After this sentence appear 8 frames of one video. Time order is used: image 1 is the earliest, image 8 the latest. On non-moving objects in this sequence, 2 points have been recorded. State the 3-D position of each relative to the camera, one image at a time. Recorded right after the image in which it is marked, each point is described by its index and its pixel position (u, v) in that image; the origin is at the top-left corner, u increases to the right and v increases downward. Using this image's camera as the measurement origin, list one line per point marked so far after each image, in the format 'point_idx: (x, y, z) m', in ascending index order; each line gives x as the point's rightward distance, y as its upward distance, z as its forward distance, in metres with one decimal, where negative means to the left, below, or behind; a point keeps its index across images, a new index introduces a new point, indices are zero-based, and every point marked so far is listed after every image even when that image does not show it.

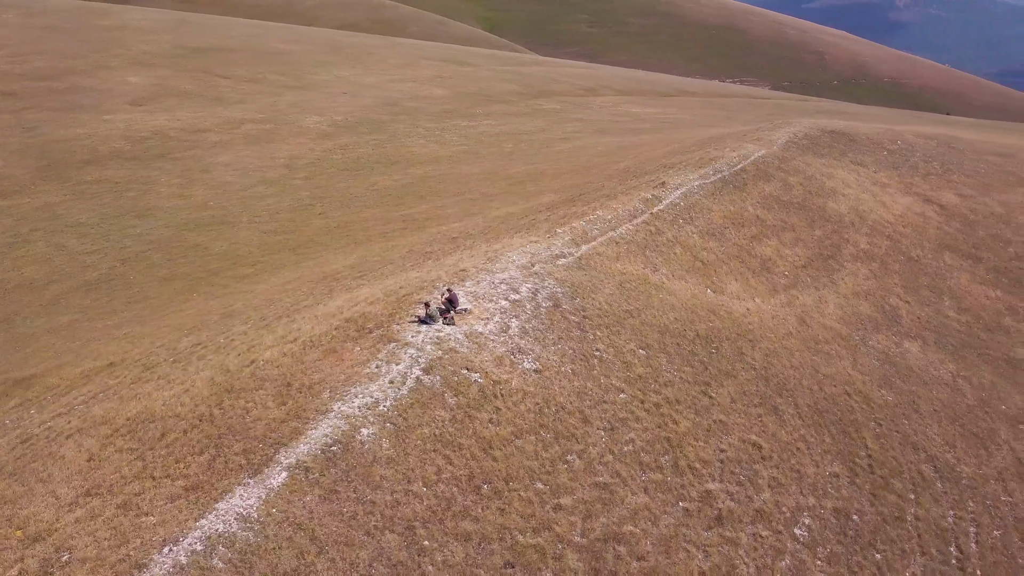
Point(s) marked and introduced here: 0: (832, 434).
0: (+7.4, -3.3, +18.6) m
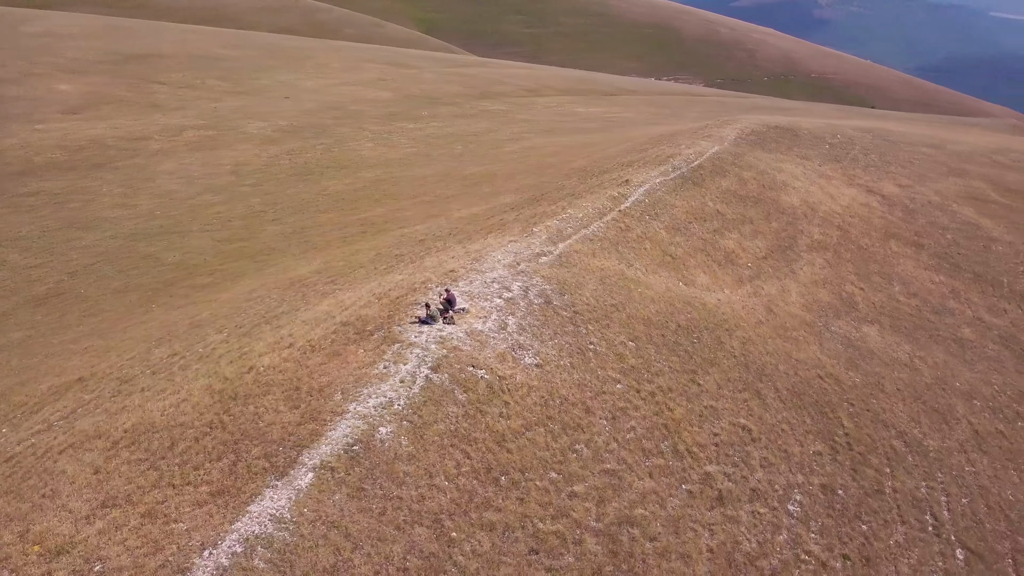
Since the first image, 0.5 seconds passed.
0: (+7.2, -3.1, +19.6) m
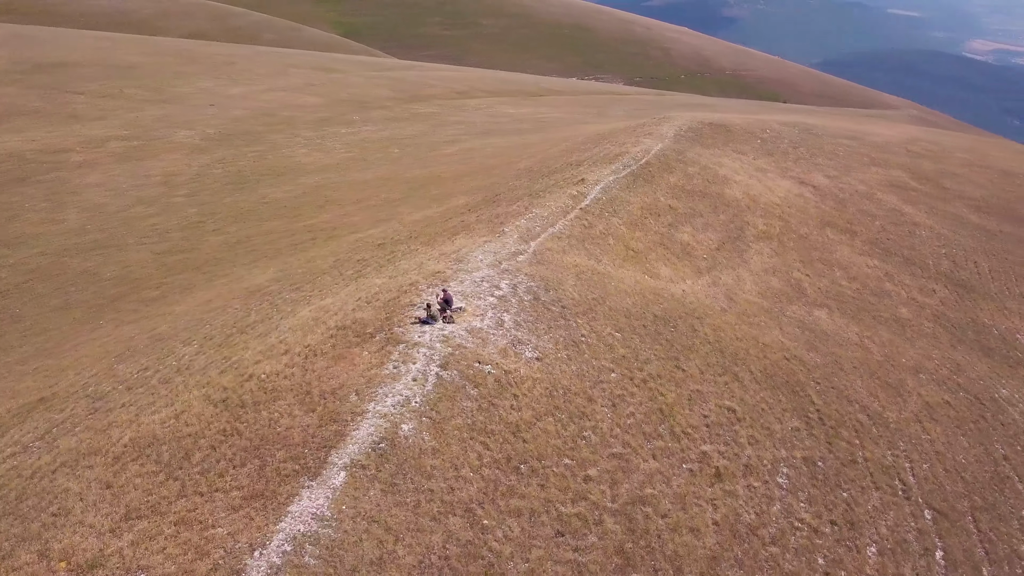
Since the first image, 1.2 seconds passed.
0: (+7.0, -2.7, +20.8) m
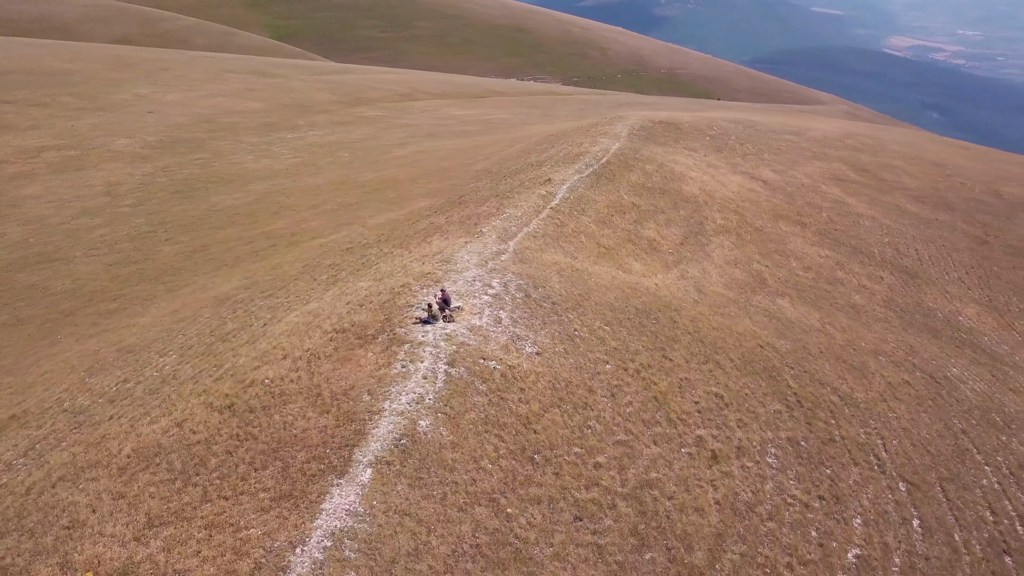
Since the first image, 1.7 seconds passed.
0: (+6.8, -2.5, +21.8) m
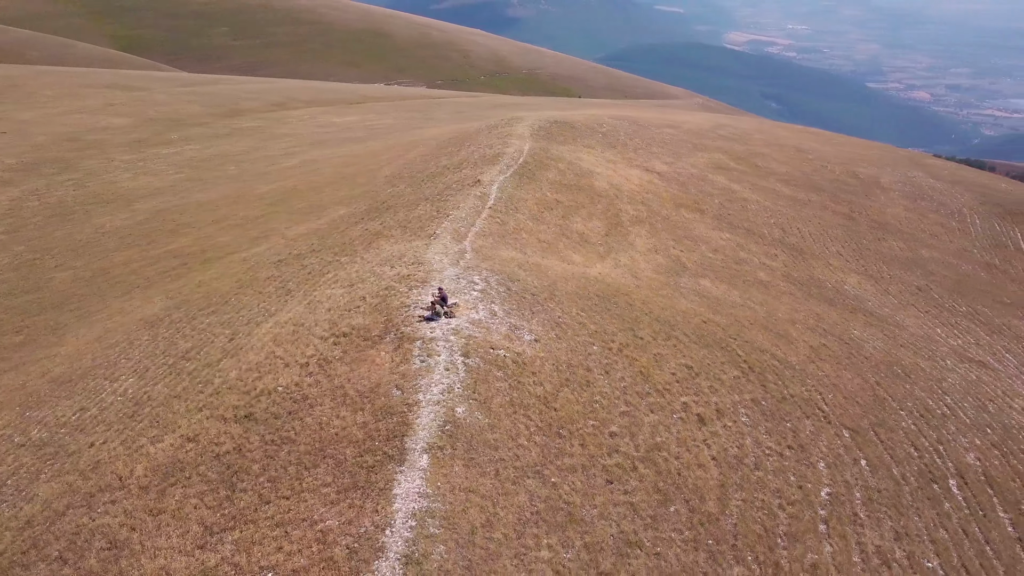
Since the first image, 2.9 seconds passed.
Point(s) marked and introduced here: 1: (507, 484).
0: (+6.1, -1.9, +24.0) m
1: (-0.1, -3.4, +14.1) m
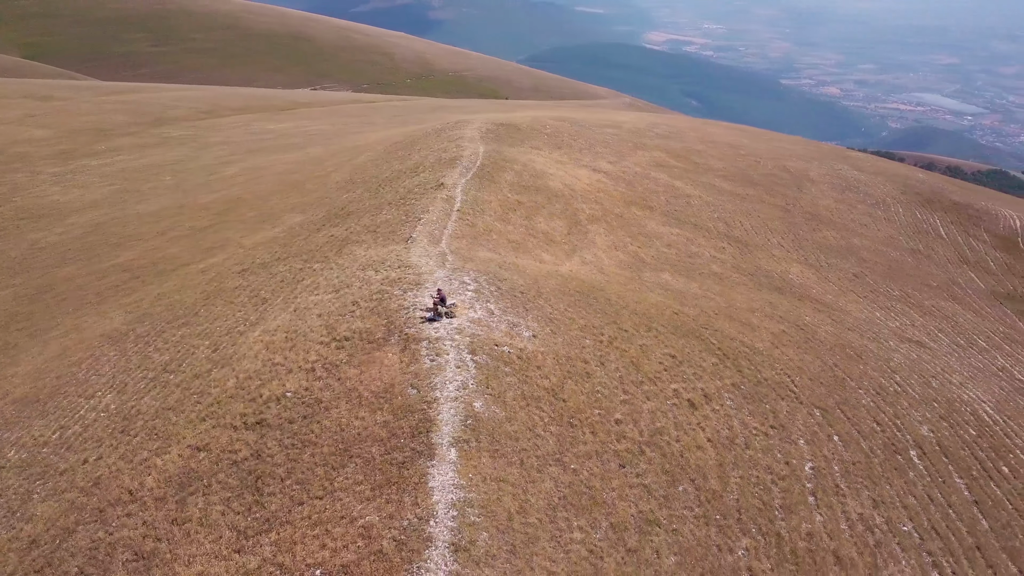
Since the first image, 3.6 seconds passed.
0: (+5.6, -1.6, +25.2) m
1: (+0.4, -3.4, +14.8) m
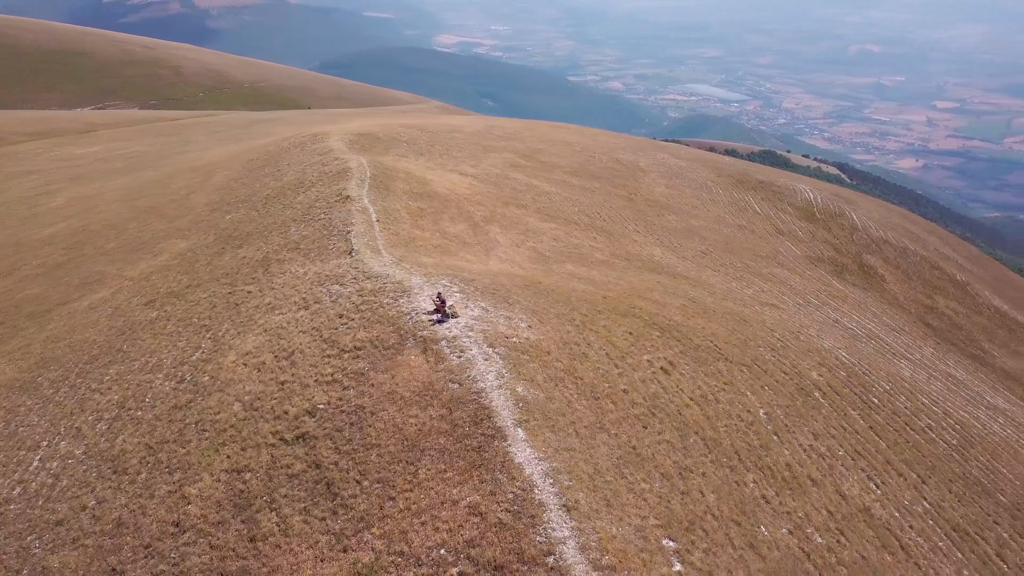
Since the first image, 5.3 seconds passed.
0: (+4.1, -1.1, +28.1) m
1: (+1.5, -3.2, +16.8) m
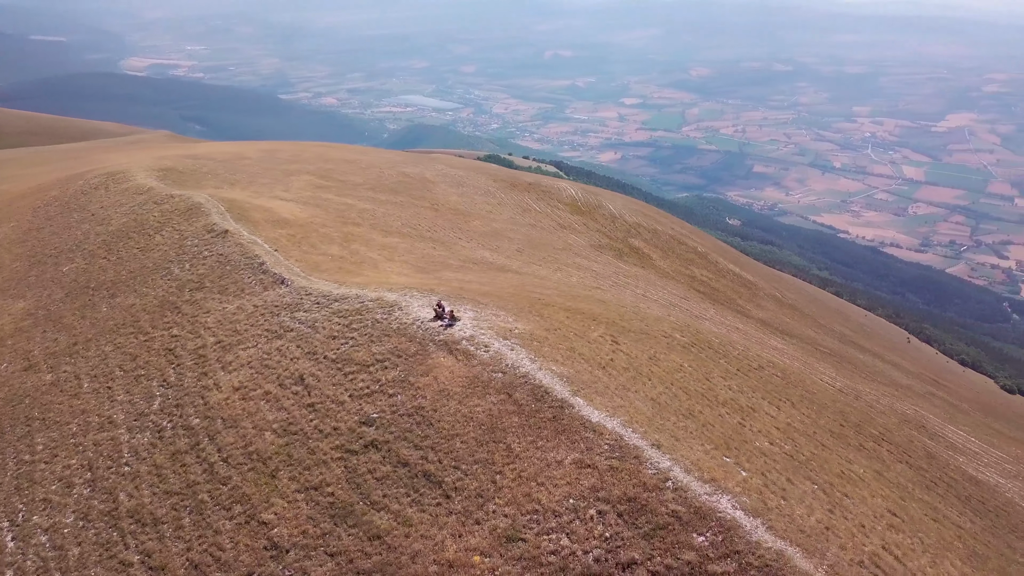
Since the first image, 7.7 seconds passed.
0: (+1.5, -0.8, +31.8) m
1: (+2.8, -2.8, +20.3) m
